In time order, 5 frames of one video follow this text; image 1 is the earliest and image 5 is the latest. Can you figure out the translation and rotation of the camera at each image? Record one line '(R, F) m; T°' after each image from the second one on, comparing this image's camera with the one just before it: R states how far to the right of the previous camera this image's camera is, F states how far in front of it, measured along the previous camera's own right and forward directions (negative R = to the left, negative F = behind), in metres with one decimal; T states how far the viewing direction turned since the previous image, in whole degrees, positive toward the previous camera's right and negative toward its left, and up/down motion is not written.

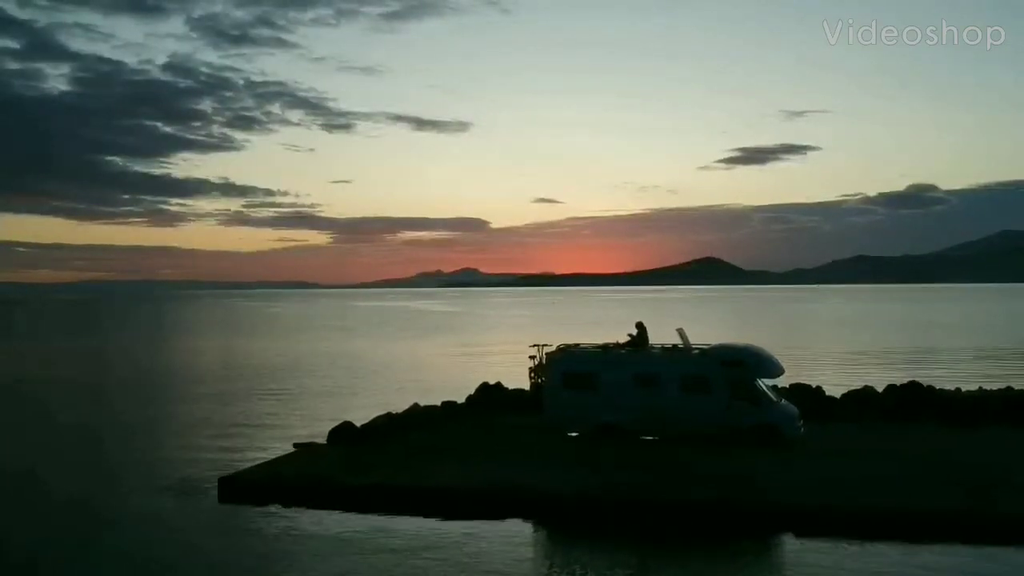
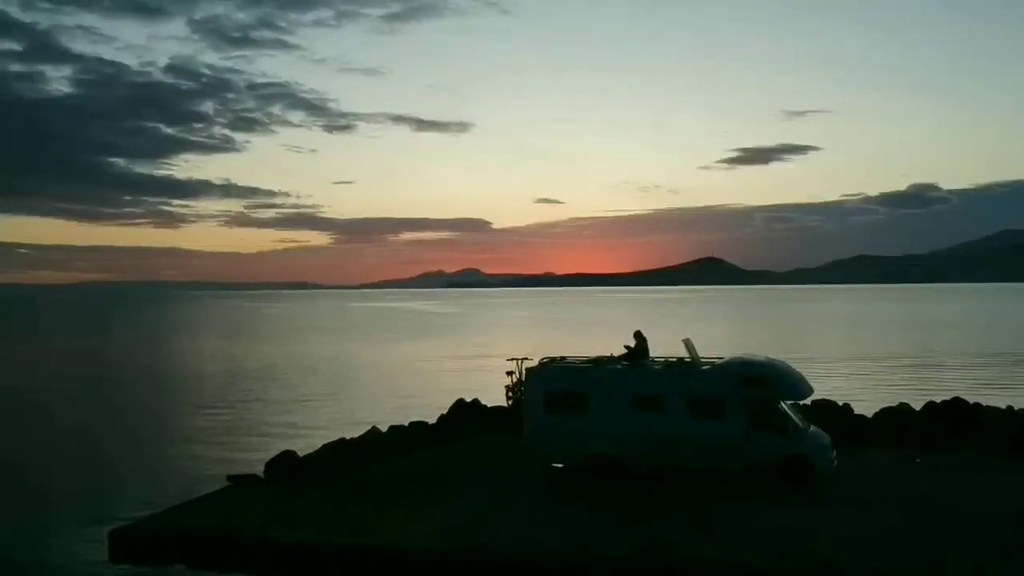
(+0.3, +2.2) m; 0°
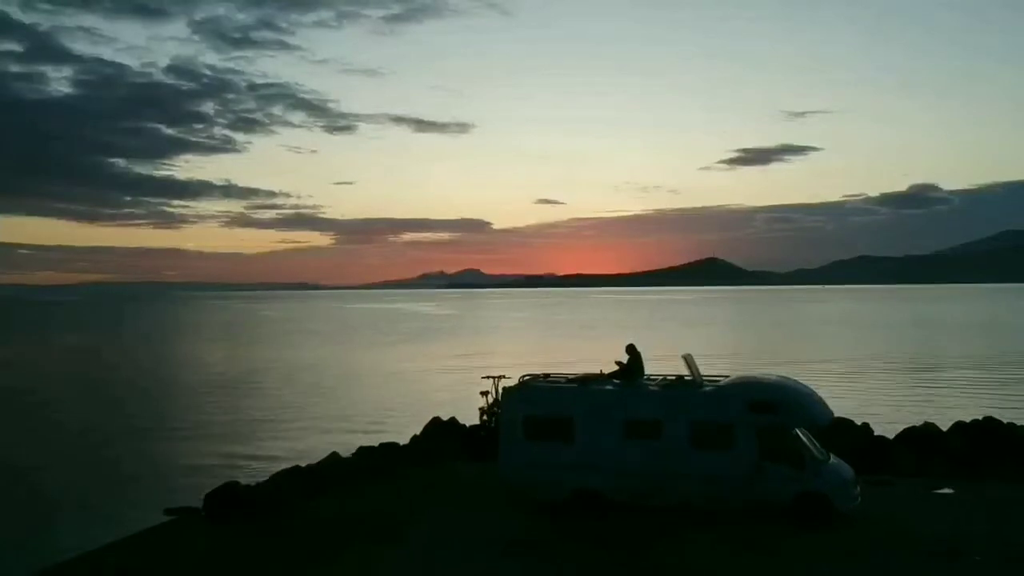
(+0.3, +1.4) m; 0°
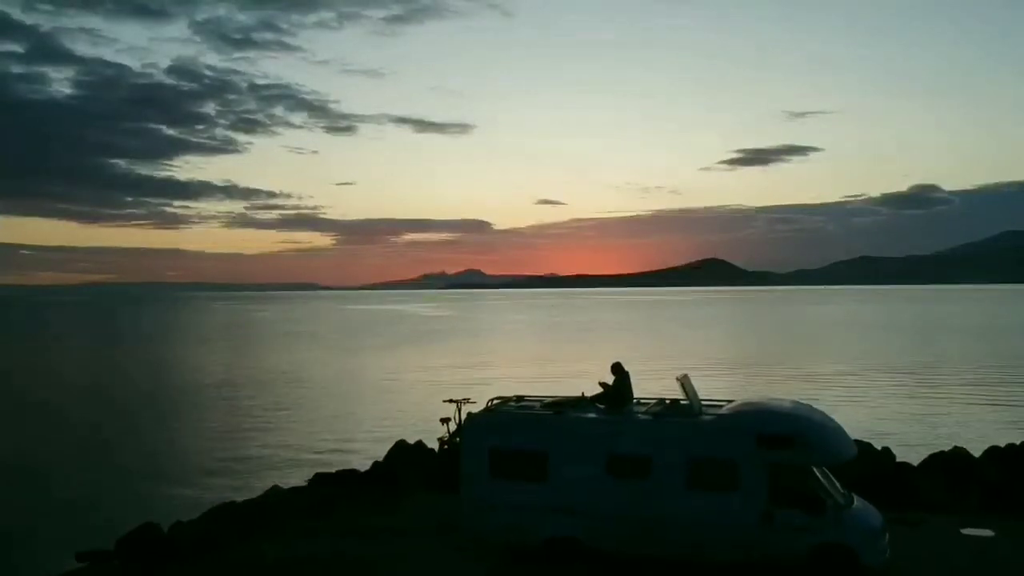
(+0.3, +1.4) m; 0°
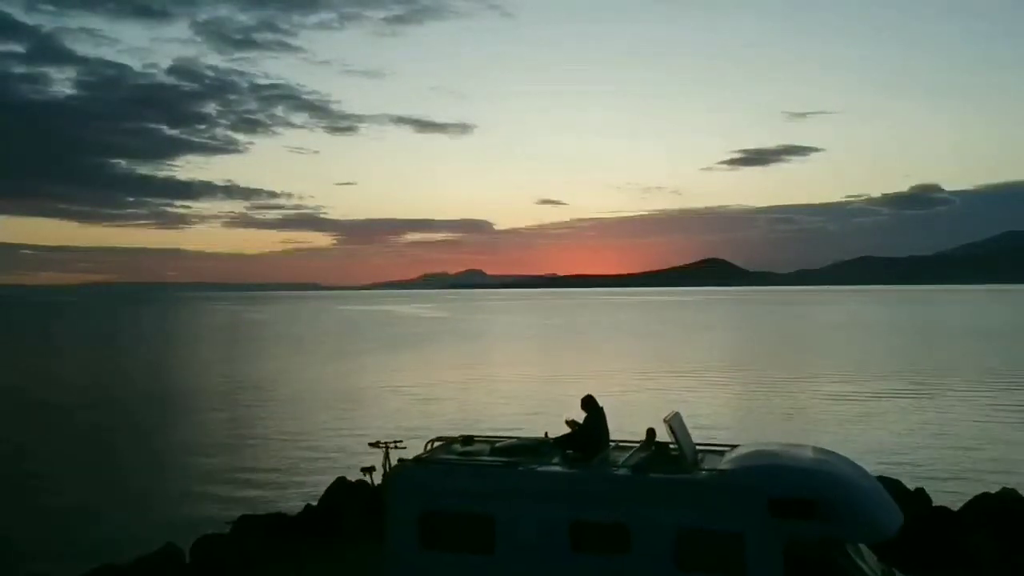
(+0.4, +1.8) m; 0°
